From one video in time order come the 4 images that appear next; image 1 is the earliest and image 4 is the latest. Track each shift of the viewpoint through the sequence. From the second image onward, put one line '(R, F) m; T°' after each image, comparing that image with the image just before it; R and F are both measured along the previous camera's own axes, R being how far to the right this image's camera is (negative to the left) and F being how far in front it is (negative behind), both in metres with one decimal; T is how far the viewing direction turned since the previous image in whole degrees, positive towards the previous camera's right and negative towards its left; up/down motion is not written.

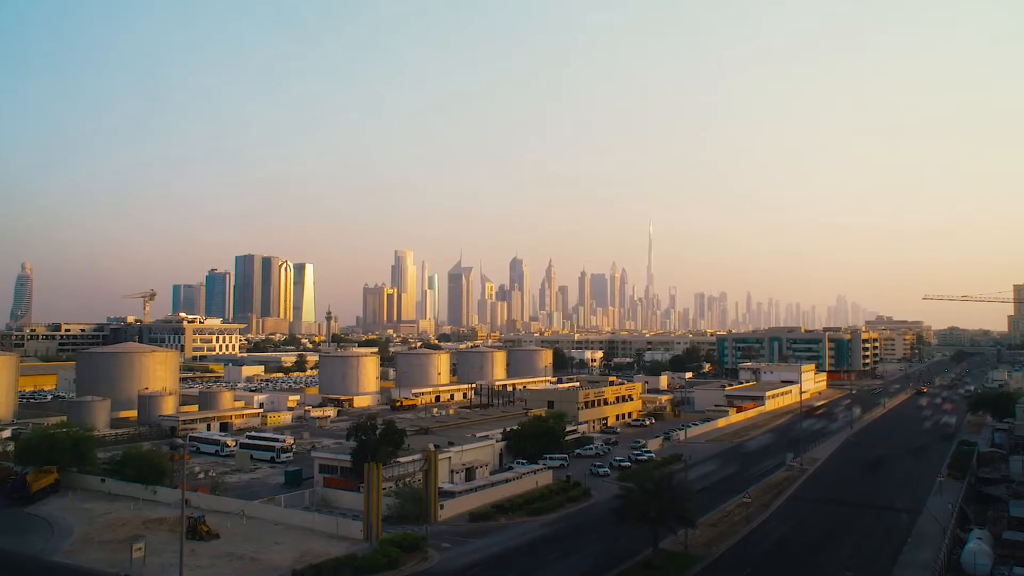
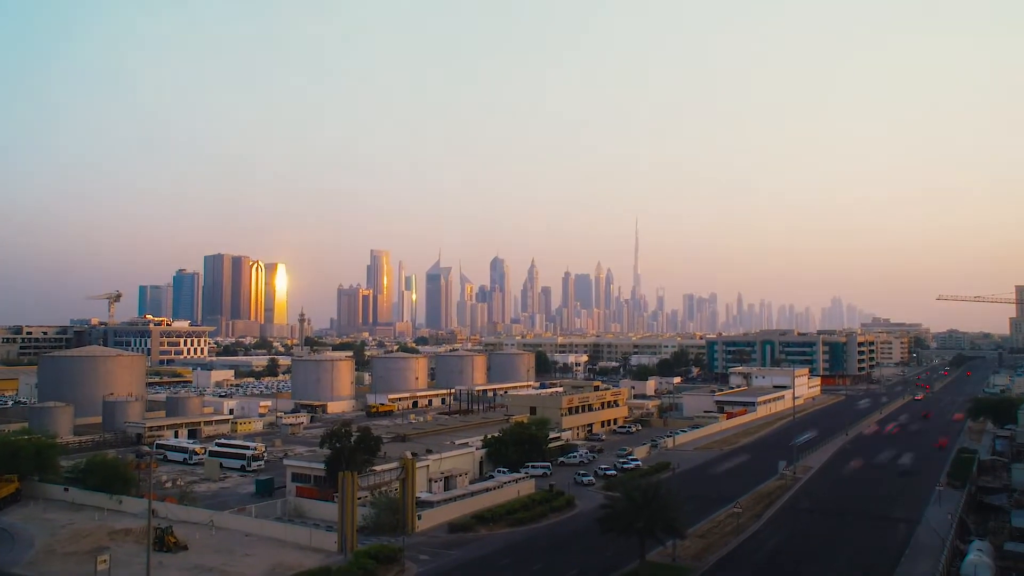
(0.0, +1.3) m; +1°
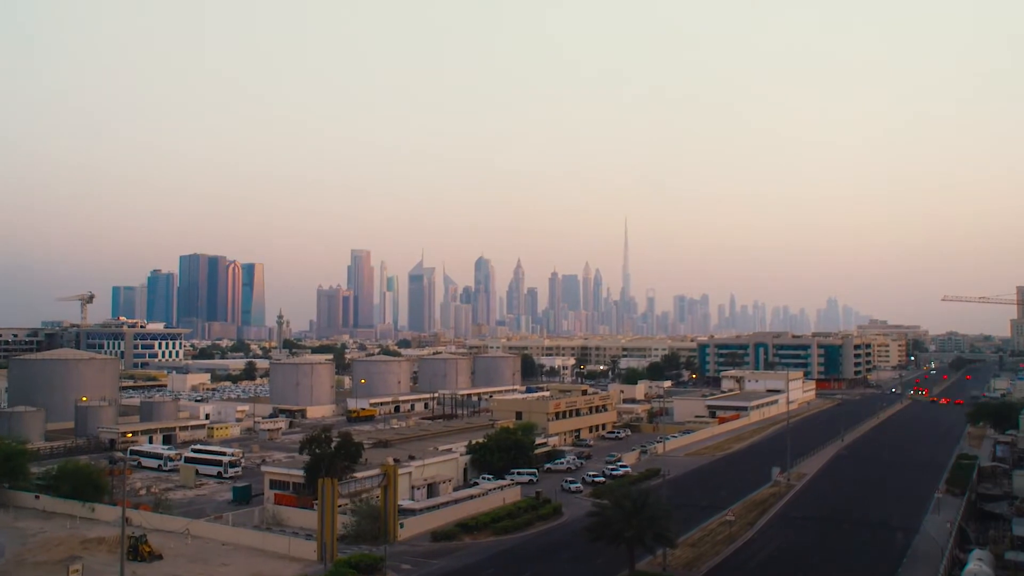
(0.0, +0.9) m; +1°
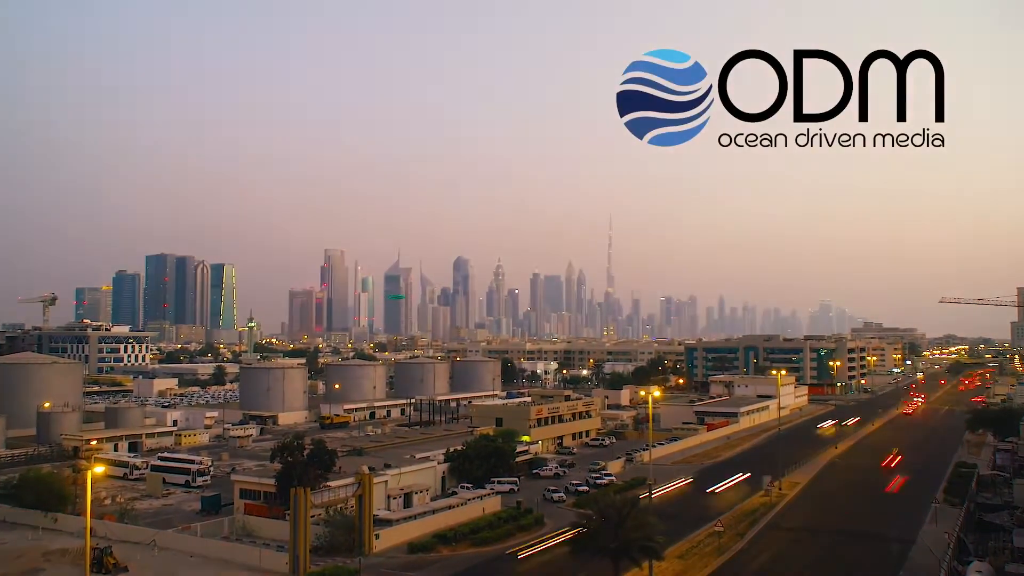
(0.0, +1.1) m; +1°
